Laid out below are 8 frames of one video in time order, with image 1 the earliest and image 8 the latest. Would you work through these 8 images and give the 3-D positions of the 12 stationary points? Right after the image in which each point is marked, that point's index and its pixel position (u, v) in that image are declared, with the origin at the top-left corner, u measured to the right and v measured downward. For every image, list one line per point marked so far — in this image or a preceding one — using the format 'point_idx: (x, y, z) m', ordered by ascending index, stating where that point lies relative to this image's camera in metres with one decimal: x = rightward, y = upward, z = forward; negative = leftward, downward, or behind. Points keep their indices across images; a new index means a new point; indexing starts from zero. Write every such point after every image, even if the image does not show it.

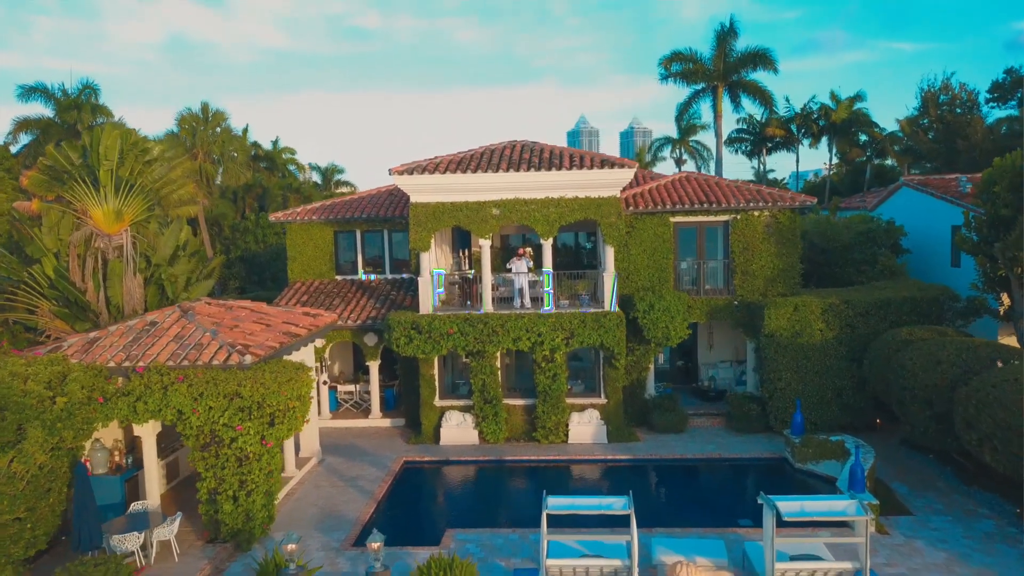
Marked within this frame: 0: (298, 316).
0: (-5.5, -0.7, +19.4) m
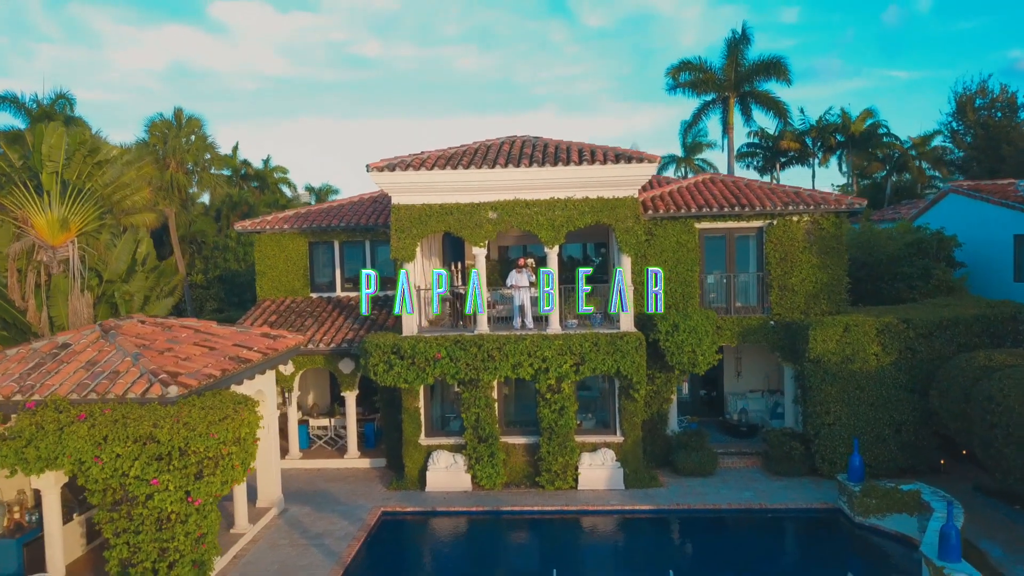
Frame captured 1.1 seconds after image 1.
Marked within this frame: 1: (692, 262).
0: (-5.6, -1.1, +16.1) m
1: (+4.6, +0.7, +19.3) m
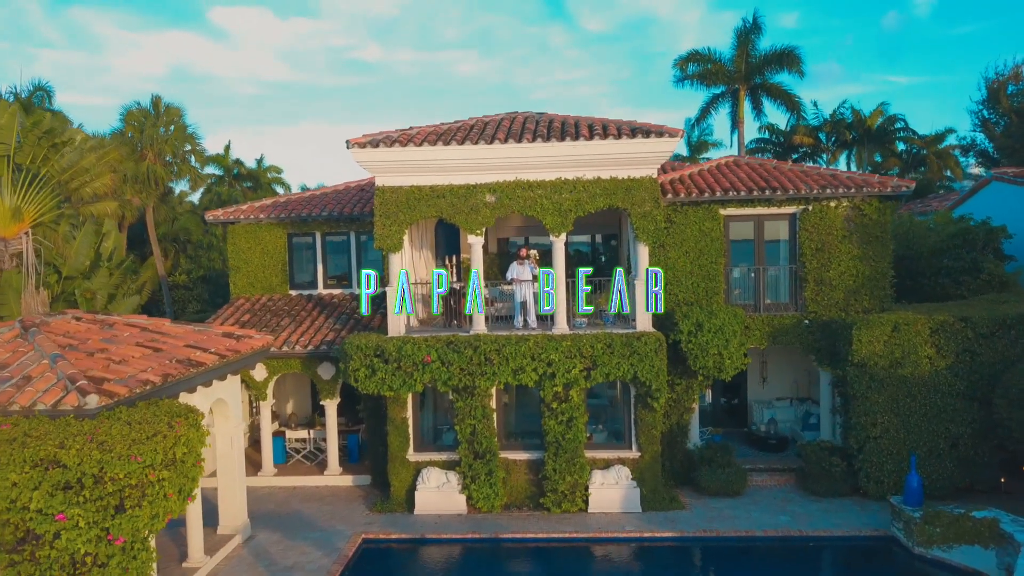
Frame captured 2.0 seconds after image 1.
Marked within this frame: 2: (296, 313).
0: (-5.5, -0.9, +13.9) m
1: (+4.6, +0.8, +17.0) m
2: (-5.6, -0.7, +19.5) m
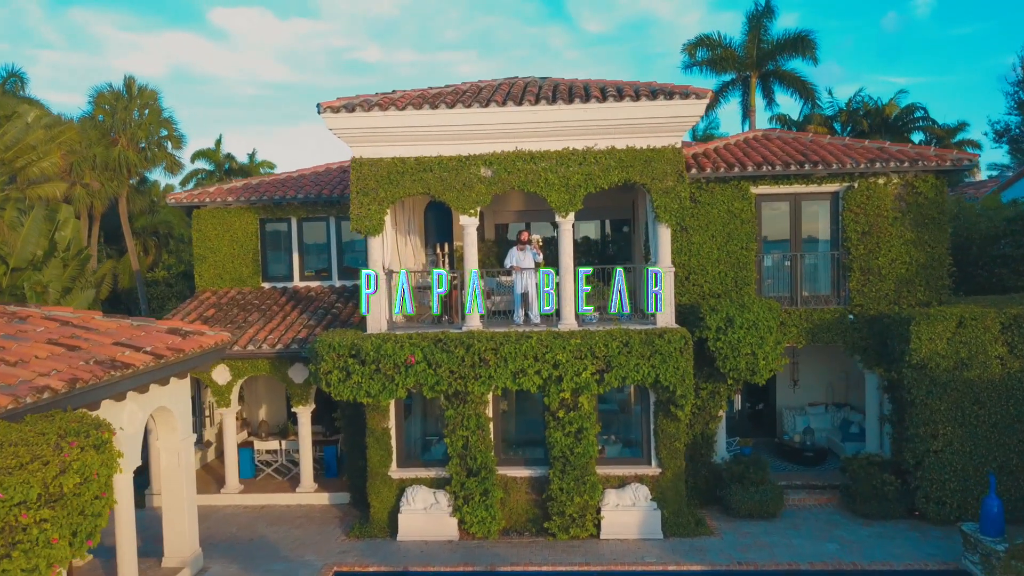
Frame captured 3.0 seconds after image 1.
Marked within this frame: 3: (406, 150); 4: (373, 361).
0: (-5.6, -0.7, +11.6) m
1: (+4.6, +1.0, +14.7) m
2: (-5.6, -0.5, +17.2) m
3: (-1.9, +2.5, +13.7) m
4: (-2.4, -1.3, +12.8) m
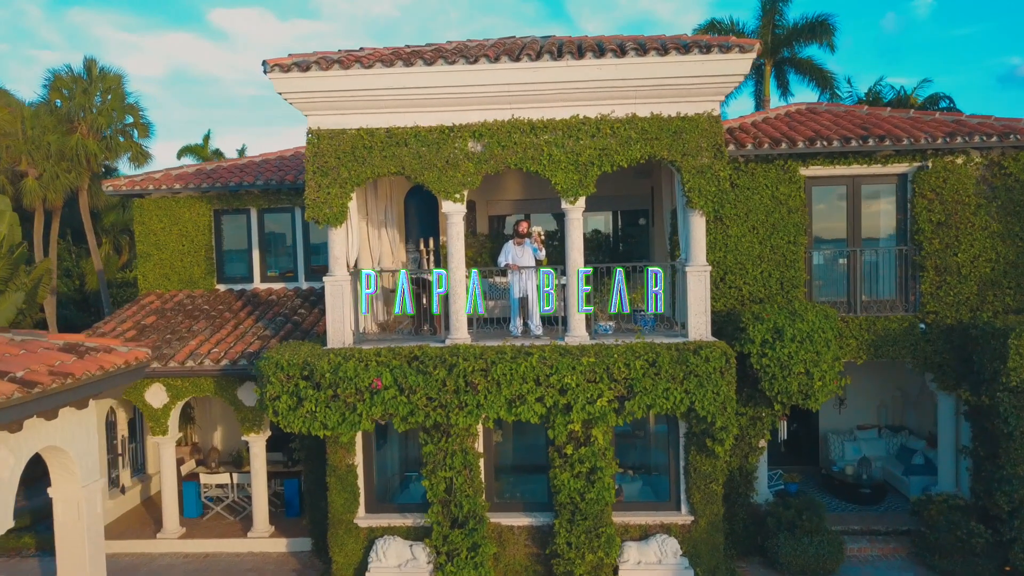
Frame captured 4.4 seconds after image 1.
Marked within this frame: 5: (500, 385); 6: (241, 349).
0: (-5.6, -0.8, +8.9) m
1: (+4.6, +0.9, +12.0) m
2: (-5.7, -0.5, +14.5) m
3: (-2.0, +2.5, +11.0) m
4: (-2.5, -1.3, +10.1) m
5: (-0.2, -1.3, +9.8) m
6: (-4.6, -1.0, +12.8) m
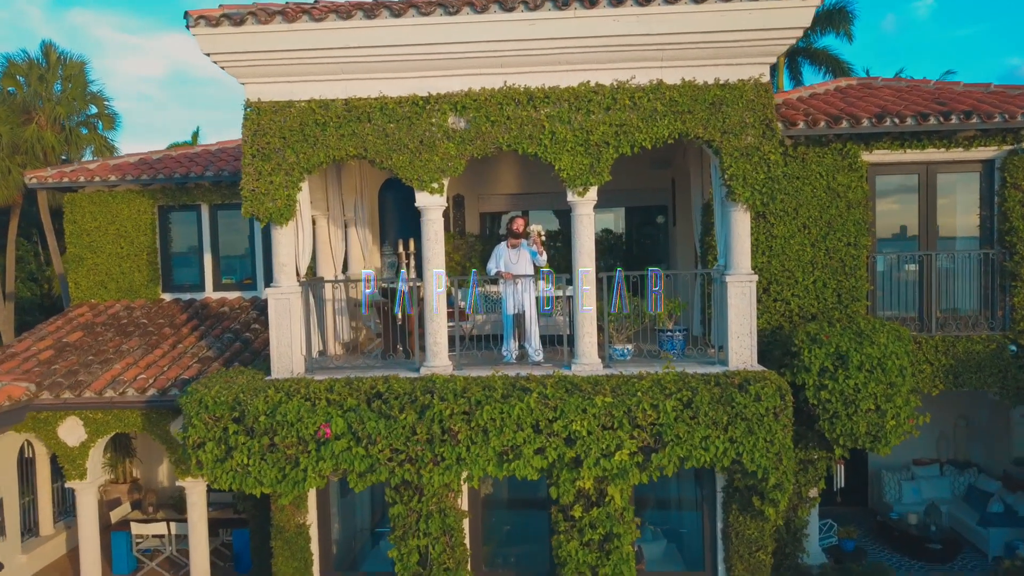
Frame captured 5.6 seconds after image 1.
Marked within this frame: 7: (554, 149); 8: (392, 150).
0: (-5.7, -0.9, +6.6) m
1: (+4.5, +0.8, +9.7) m
2: (-5.8, -0.7, +12.1) m
3: (-2.1, +2.3, +8.7) m
4: (-2.5, -1.5, +7.8) m
5: (-0.2, -1.4, +7.5) m
6: (-4.7, -1.2, +10.5) m
7: (+0.5, +1.6, +8.4) m
8: (-1.4, +1.6, +8.6) m
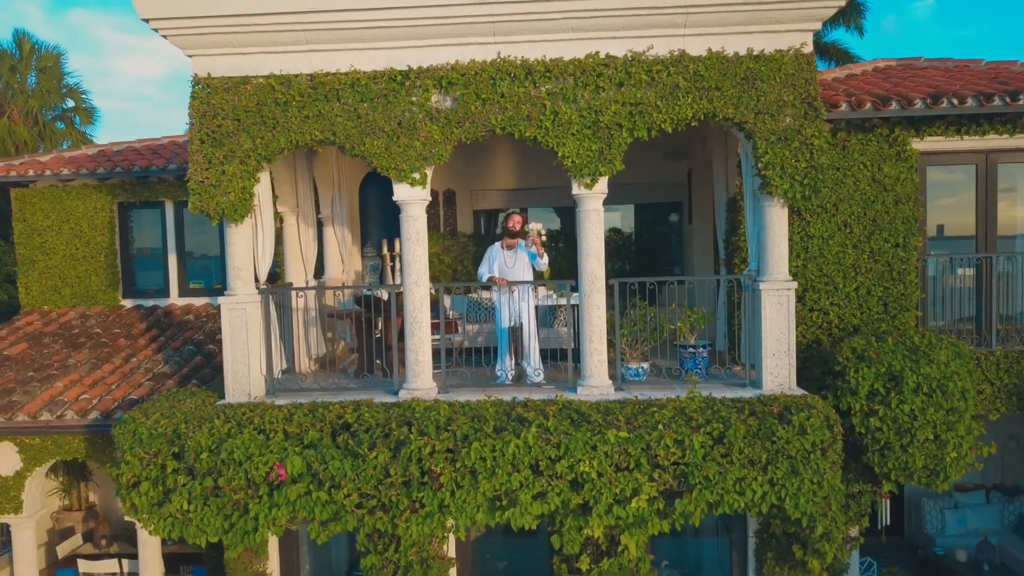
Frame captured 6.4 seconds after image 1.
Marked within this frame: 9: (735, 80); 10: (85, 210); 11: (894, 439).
0: (-5.8, -1.0, +5.3) m
1: (+4.4, +0.7, +8.4) m
2: (-5.8, -0.8, +10.8) m
3: (-2.1, +2.2, +7.4) m
4: (-2.6, -1.6, +6.5) m
5: (-0.3, -1.5, +6.2) m
6: (-4.8, -1.3, +9.2) m
7: (+0.4, +1.5, +7.1) m
8: (-1.4, +1.5, +7.3) m
9: (+2.1, +2.0, +7.1) m
10: (-7.0, +1.3, +12.3) m
11: (+3.8, -1.5, +7.4) m
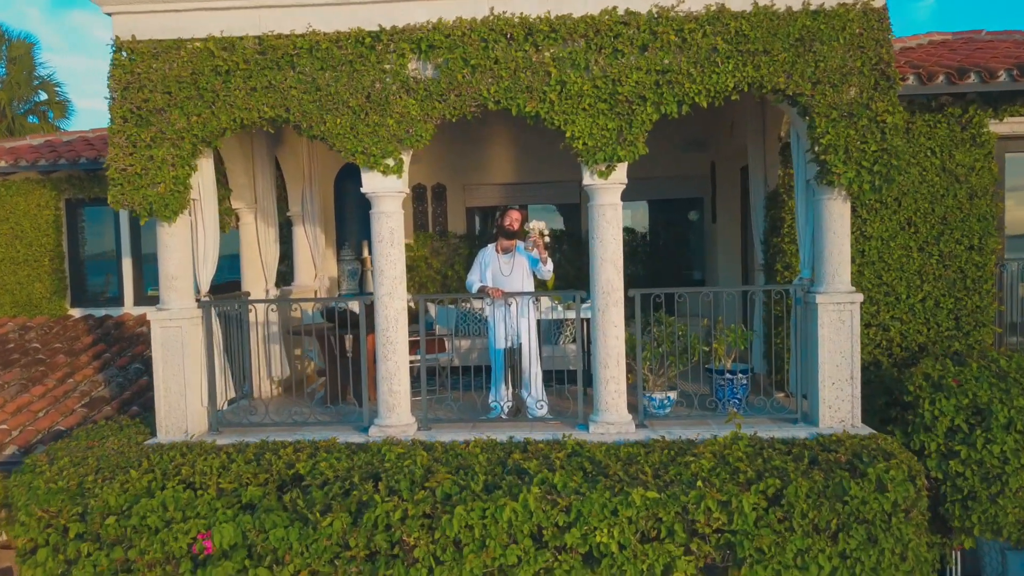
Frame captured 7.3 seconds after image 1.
0: (-5.8, -1.1, +3.8) m
1: (+4.4, +0.6, +7.0) m
2: (-5.9, -0.9, +9.4) m
3: (-2.2, +2.1, +6.0) m
4: (-2.6, -1.7, +5.1) m
5: (-0.3, -1.6, +4.8) m
6: (-4.8, -1.4, +7.8) m
7: (+0.4, +1.4, +5.7) m
8: (-1.4, +1.4, +5.9) m
9: (+2.1, +1.9, +5.7) m
10: (-7.0, +1.2, +10.9) m
11: (+3.8, -1.6, +6.0) m
